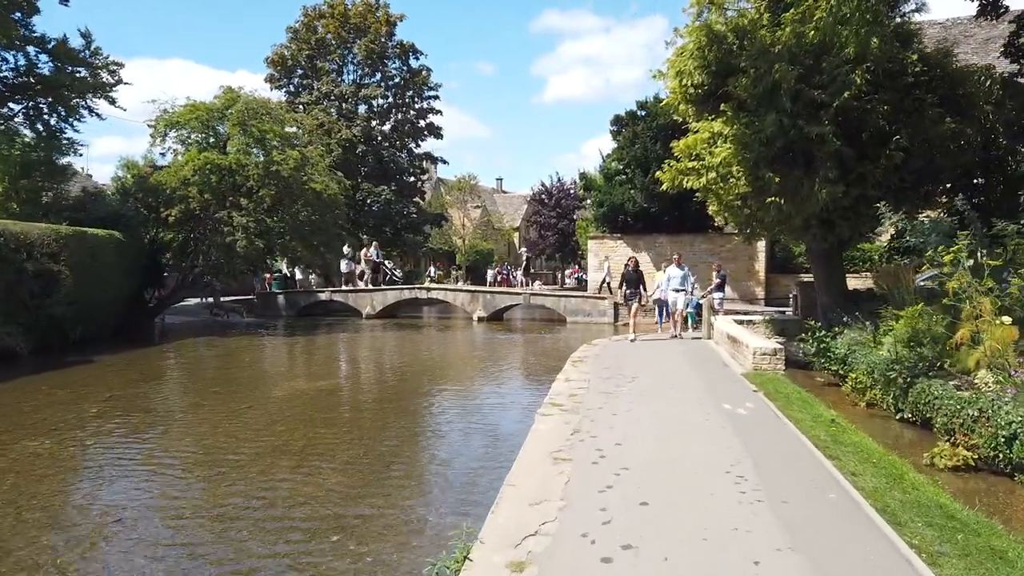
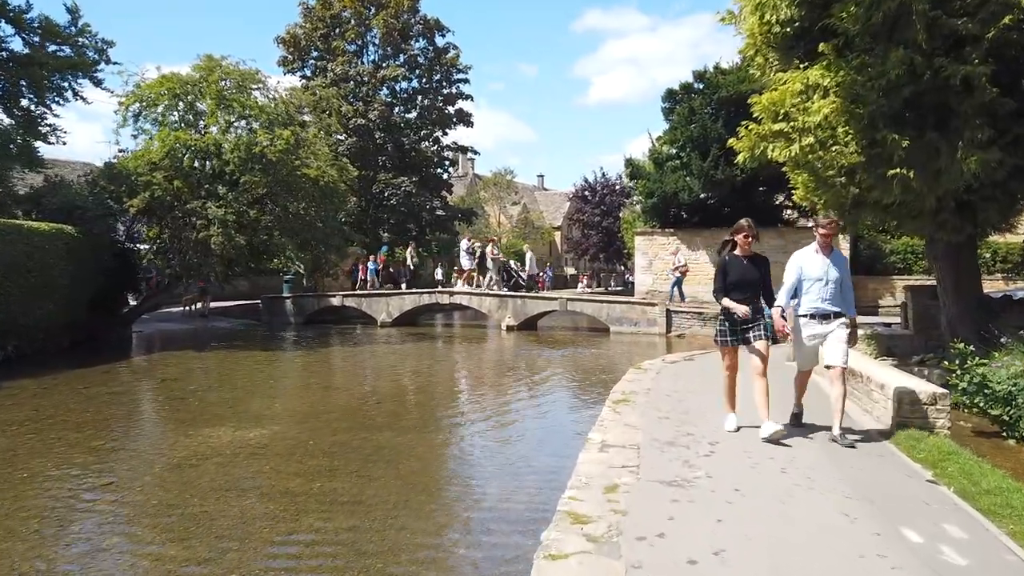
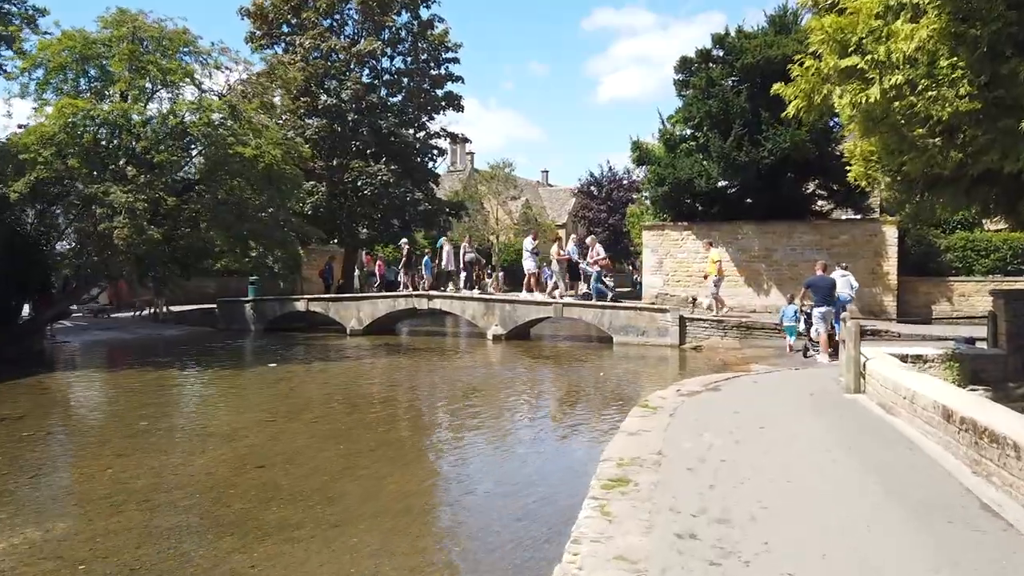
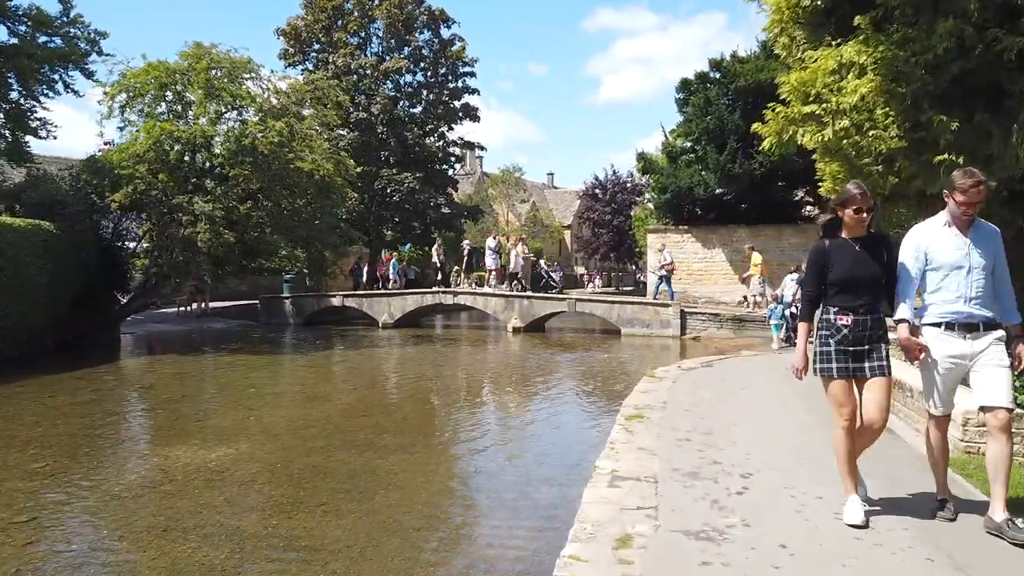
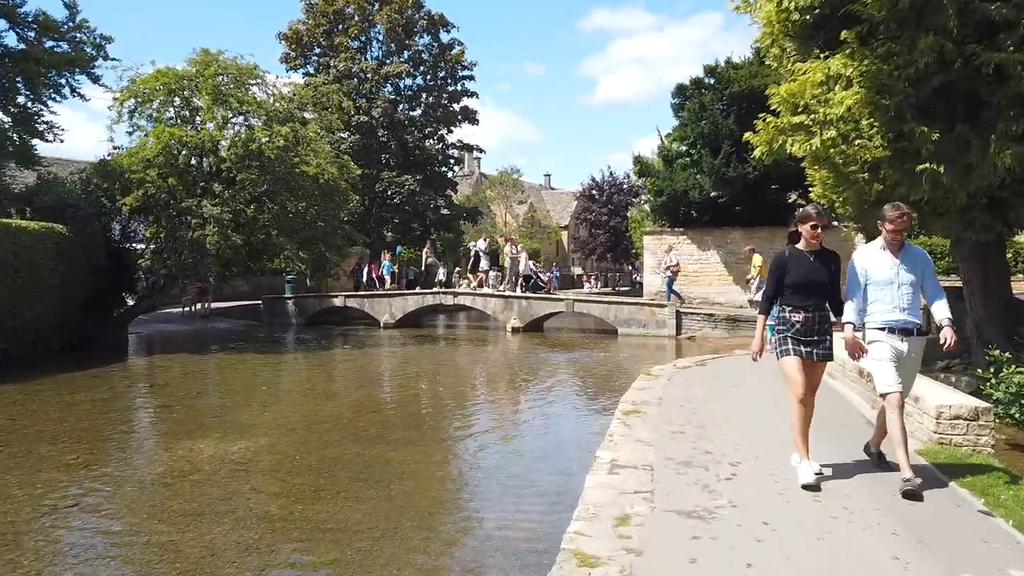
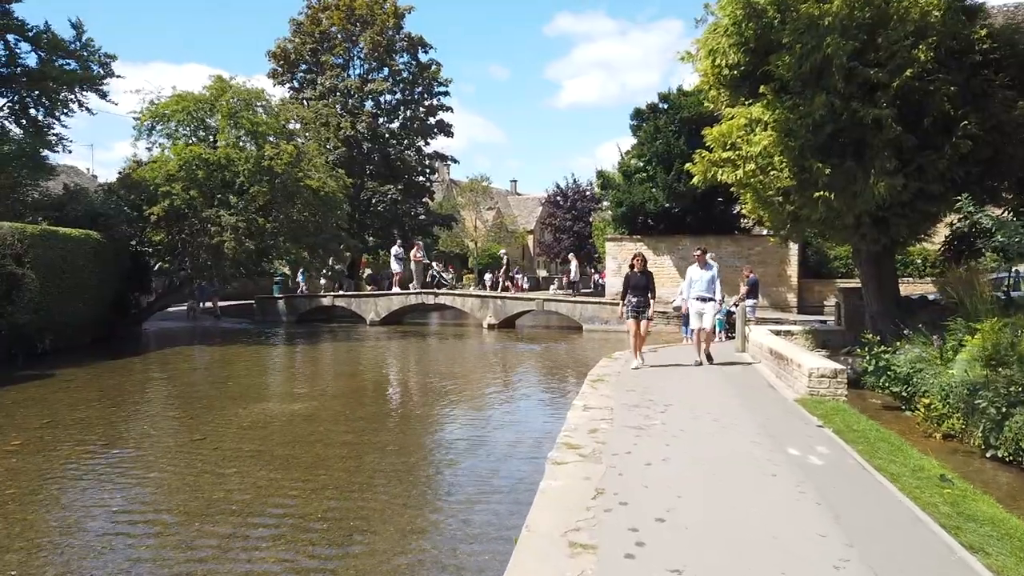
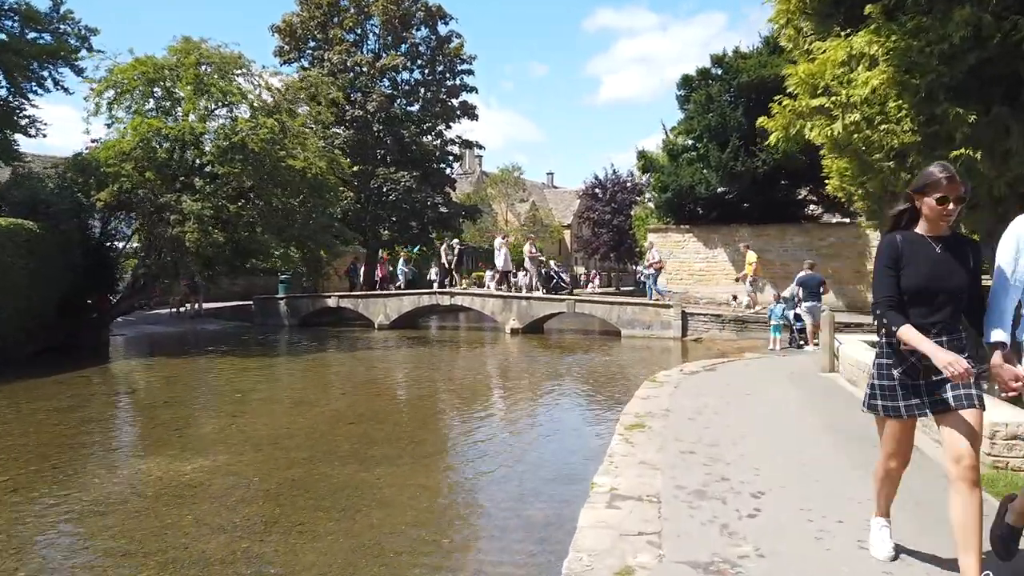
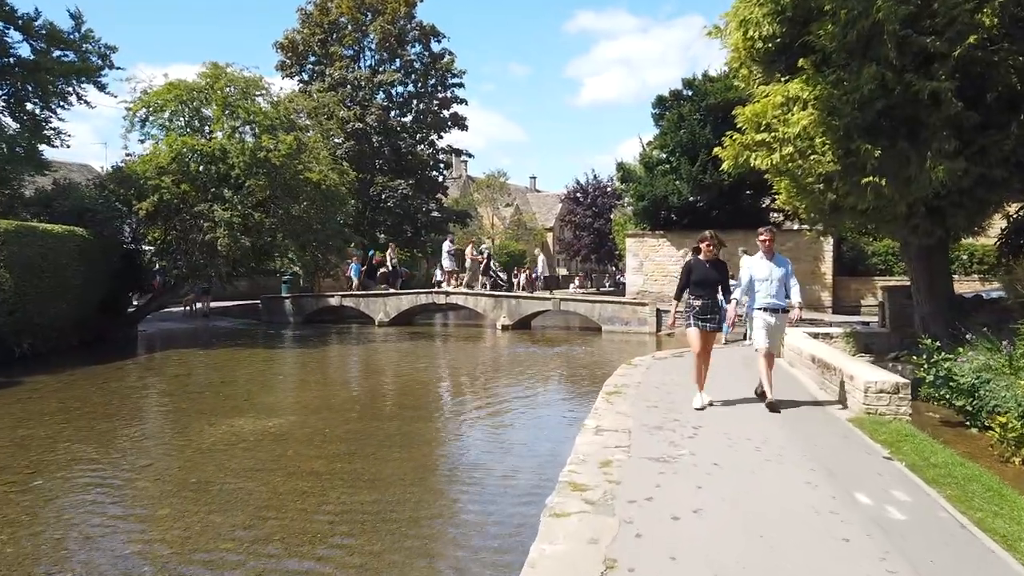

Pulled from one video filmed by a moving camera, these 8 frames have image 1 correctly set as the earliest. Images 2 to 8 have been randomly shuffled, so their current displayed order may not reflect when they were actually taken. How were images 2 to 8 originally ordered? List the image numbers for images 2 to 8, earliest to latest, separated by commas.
6, 8, 2, 5, 4, 7, 3
